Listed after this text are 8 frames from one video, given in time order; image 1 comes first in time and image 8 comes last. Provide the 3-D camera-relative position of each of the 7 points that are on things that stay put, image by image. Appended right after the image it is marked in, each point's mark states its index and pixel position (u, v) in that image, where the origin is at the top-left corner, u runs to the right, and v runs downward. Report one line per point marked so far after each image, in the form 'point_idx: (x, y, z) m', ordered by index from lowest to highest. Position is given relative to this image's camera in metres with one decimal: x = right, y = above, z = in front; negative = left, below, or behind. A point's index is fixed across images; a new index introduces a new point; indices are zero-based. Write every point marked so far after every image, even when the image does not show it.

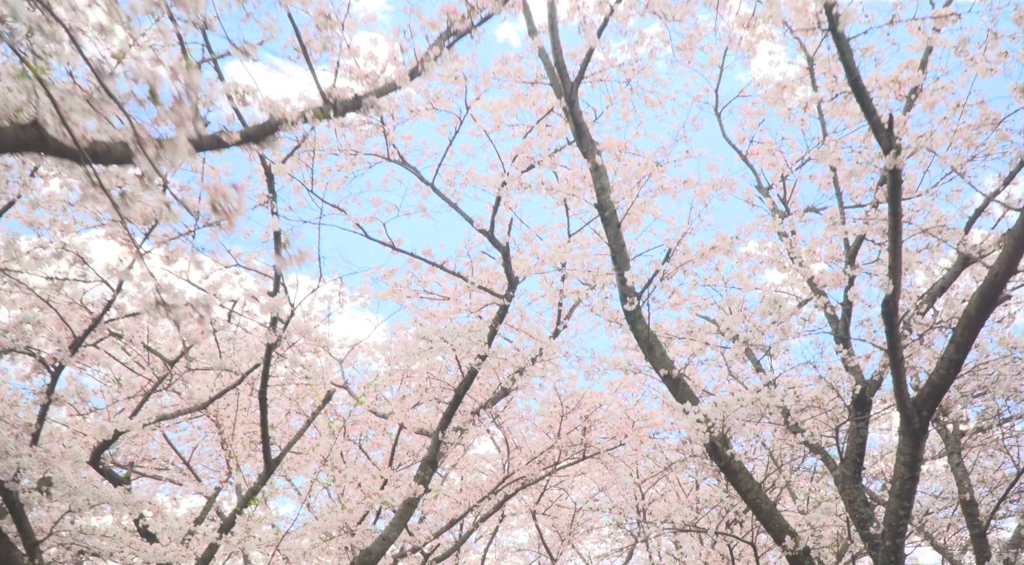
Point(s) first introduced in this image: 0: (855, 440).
0: (+3.6, -1.6, +9.1) m
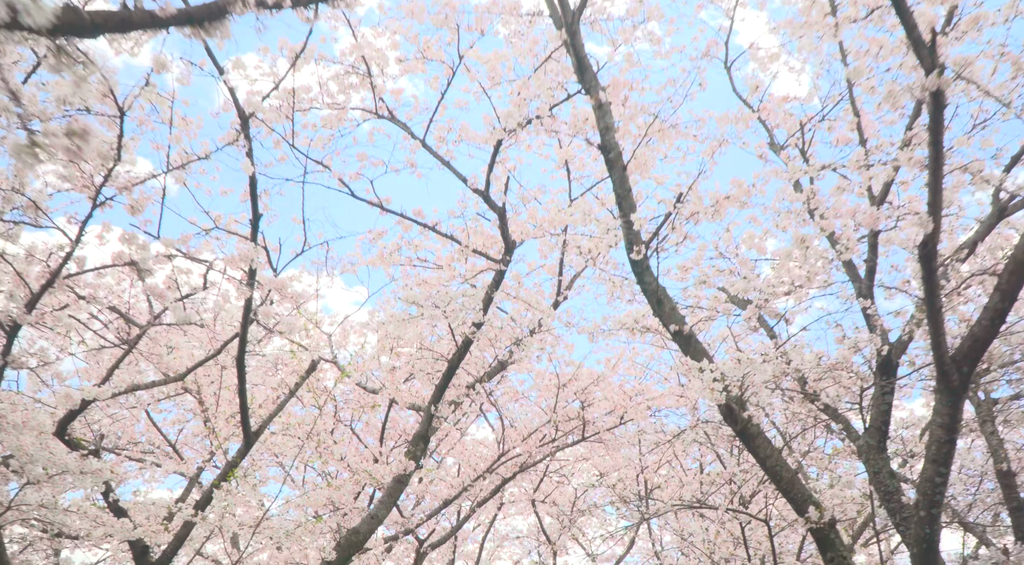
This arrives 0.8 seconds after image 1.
0: (+3.5, -1.2, +8.4) m
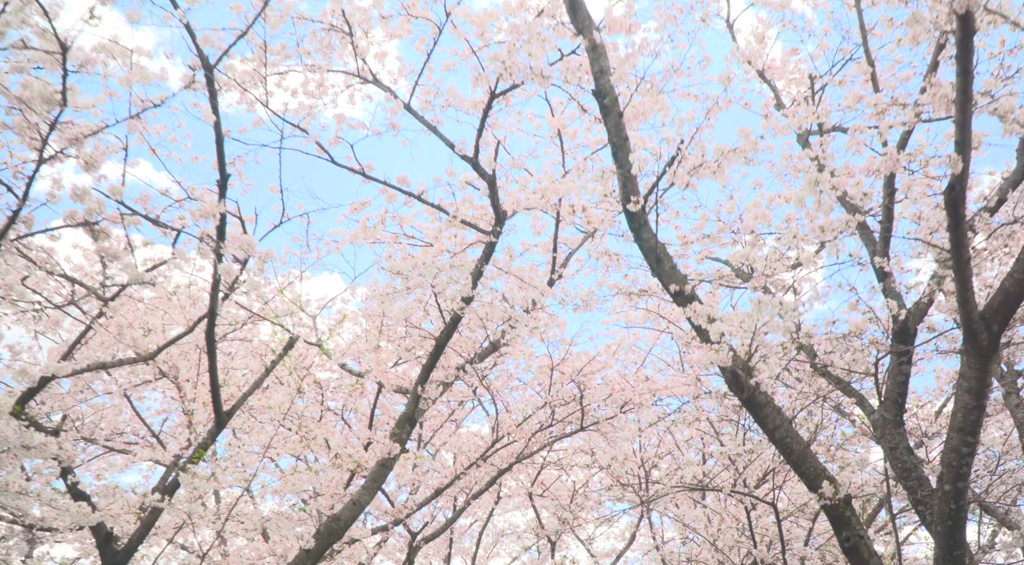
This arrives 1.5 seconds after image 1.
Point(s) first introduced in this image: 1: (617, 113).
0: (+3.4, -0.9, +7.8) m
1: (+0.8, +1.3, +6.7) m
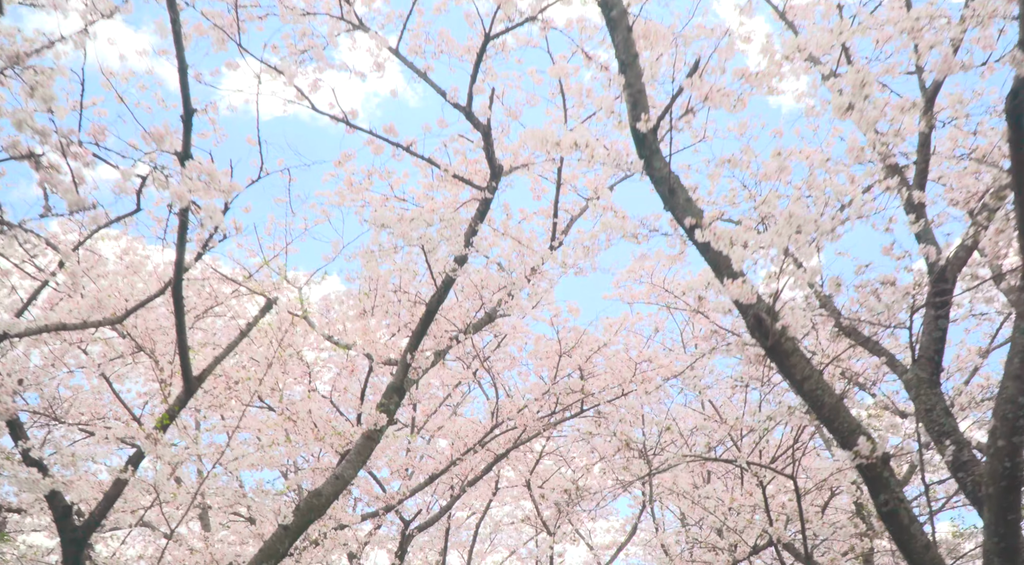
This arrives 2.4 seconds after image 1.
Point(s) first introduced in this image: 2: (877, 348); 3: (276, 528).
0: (+3.4, -0.4, +7.1) m
1: (+0.8, +1.8, +6.0) m
2: (+3.2, -0.6, +7.6) m
3: (-2.4, -2.5, +8.8) m
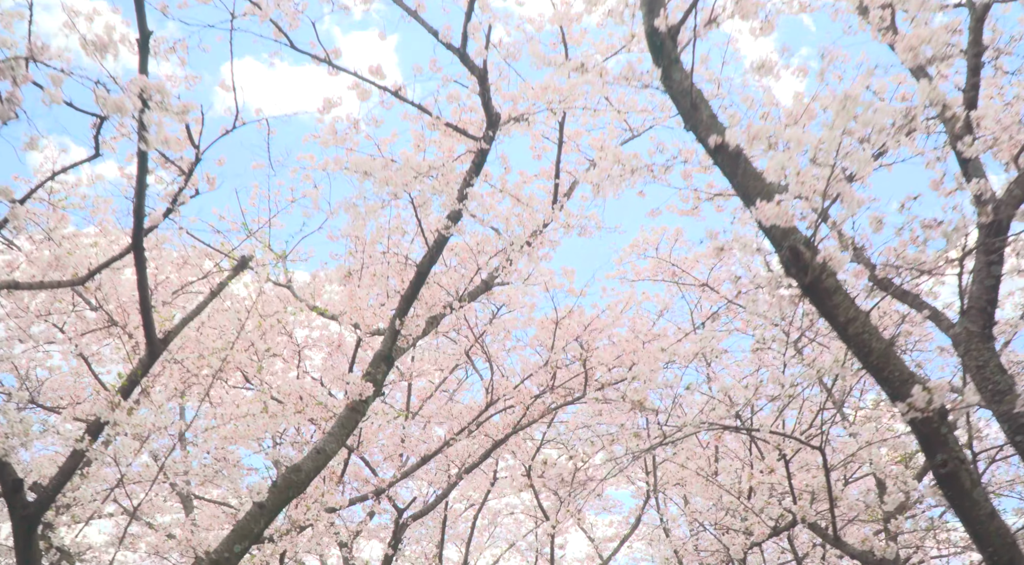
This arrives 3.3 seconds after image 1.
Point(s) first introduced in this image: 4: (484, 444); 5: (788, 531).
0: (+3.4, 0.0, +6.3) m
1: (+0.8, +2.2, +5.2) m
2: (+3.1, -0.2, +6.8) m
3: (-2.4, -2.0, +8.0) m
4: (-0.5, -3.1, +16.6) m
5: (+2.6, -2.4, +8.4) m
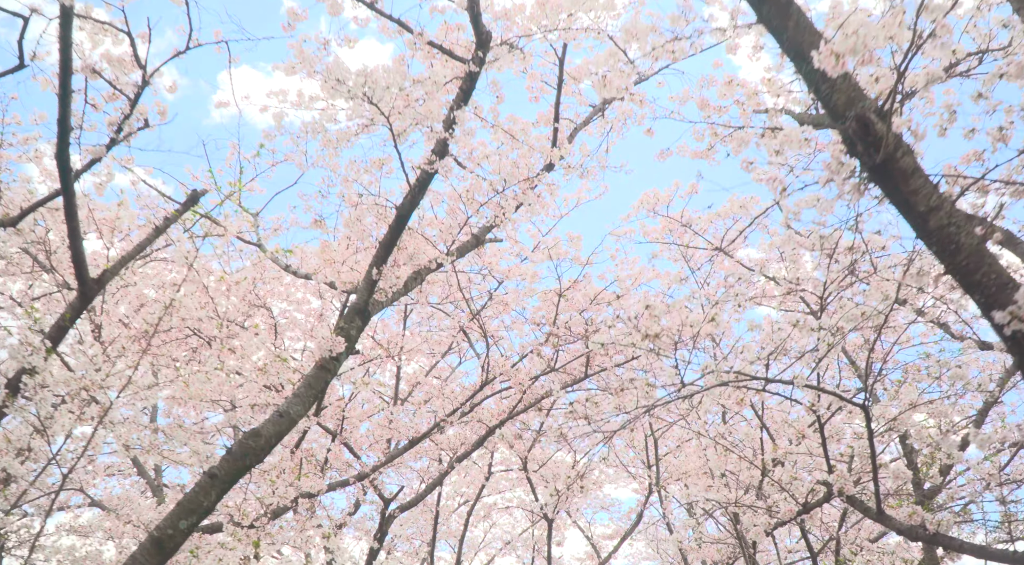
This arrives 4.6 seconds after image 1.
0: (+3.3, +0.5, +5.2) m
1: (+0.7, +2.7, +4.2) m
2: (+3.1, +0.4, +5.7) m
3: (-2.5, -1.5, +6.9) m
4: (-0.6, -2.6, +15.5) m
5: (+2.6, -1.9, +7.3) m
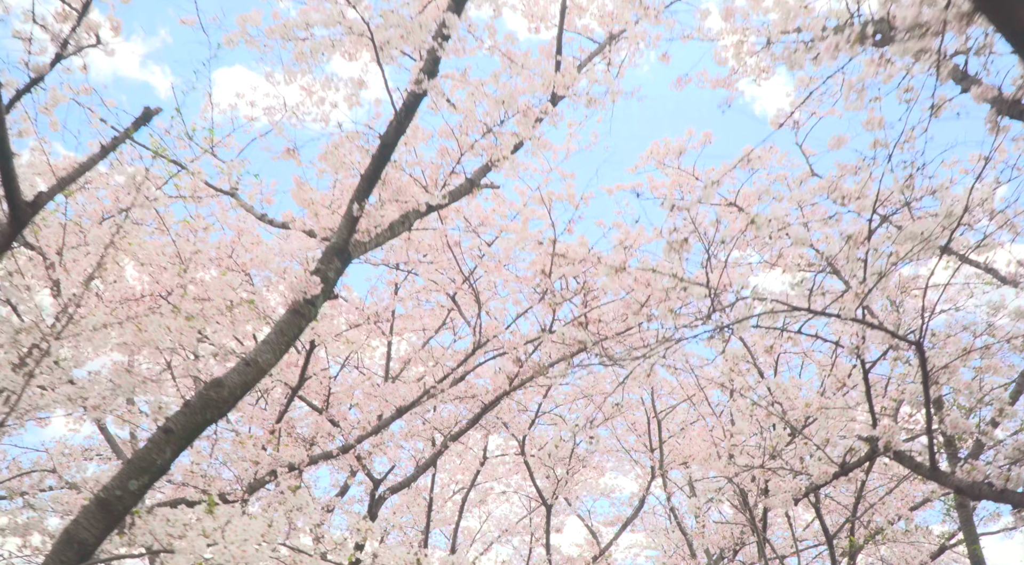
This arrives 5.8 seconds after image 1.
0: (+3.3, +1.0, +4.3) m
1: (+0.7, +3.2, +3.3) m
2: (+3.1, +0.9, +4.8) m
3: (-2.5, -1.0, +6.0) m
4: (-0.7, -2.1, +14.6) m
5: (+2.6, -1.4, +6.5) m
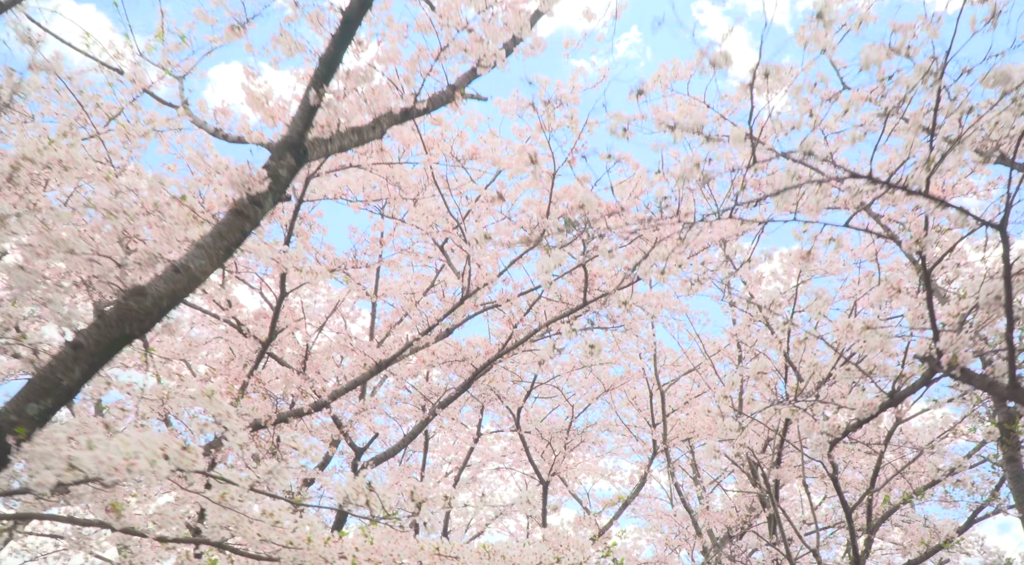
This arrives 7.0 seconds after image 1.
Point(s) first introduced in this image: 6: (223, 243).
0: (+3.2, +1.7, +3.3) m
1: (+0.6, +3.8, +2.2) m
2: (+3.0, +1.5, +3.8) m
3: (-2.6, -0.4, +5.0) m
4: (-0.8, -1.4, +13.6) m
5: (+2.5, -0.7, +5.4) m
6: (-1.7, +0.2, +5.4) m
